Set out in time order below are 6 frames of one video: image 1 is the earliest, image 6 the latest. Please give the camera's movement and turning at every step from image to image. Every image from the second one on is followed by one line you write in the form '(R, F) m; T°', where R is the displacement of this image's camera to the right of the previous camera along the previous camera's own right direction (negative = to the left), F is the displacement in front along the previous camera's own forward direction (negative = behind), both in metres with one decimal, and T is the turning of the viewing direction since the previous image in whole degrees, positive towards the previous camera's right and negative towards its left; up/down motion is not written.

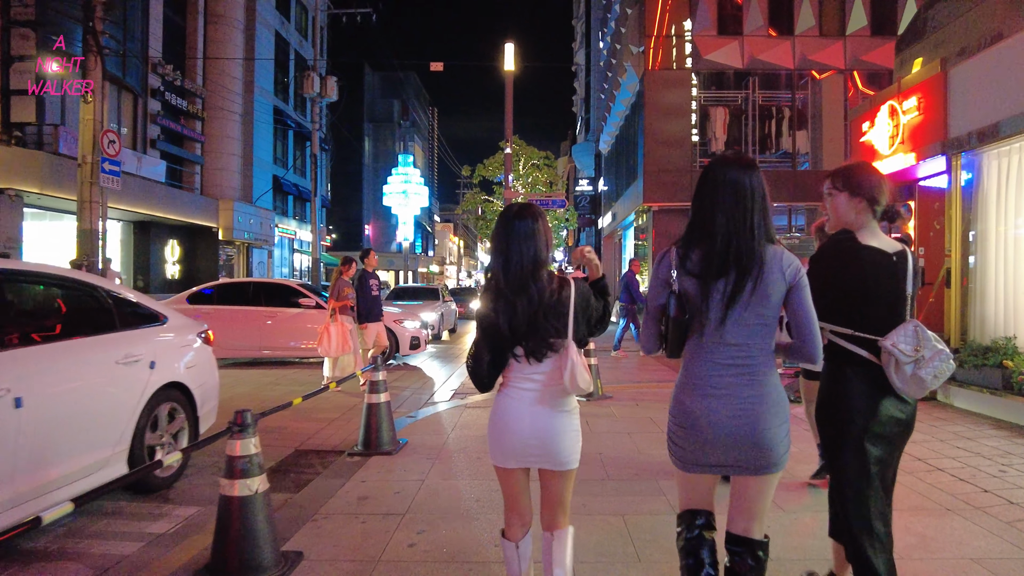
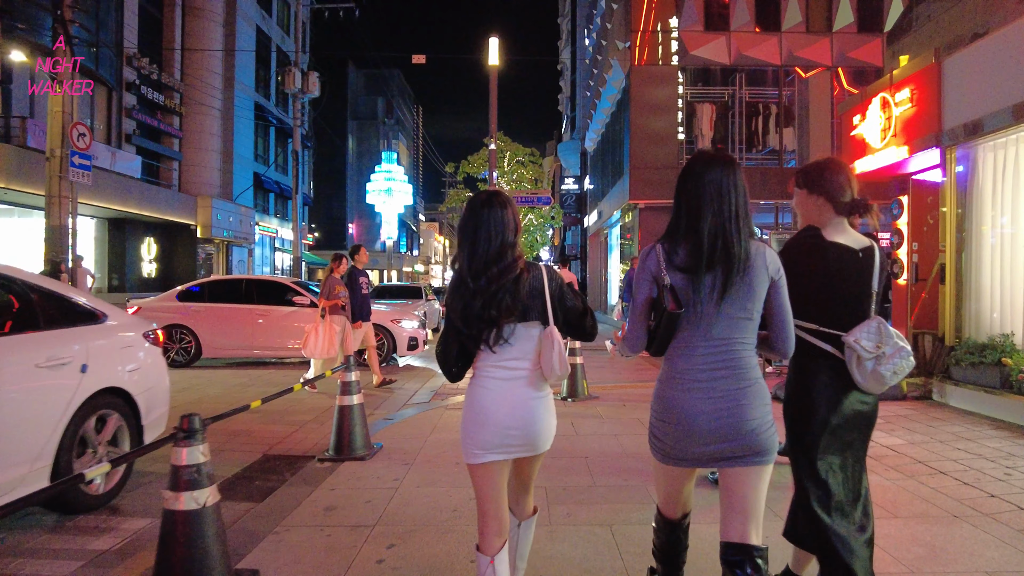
(0.0, +0.3) m; +1°
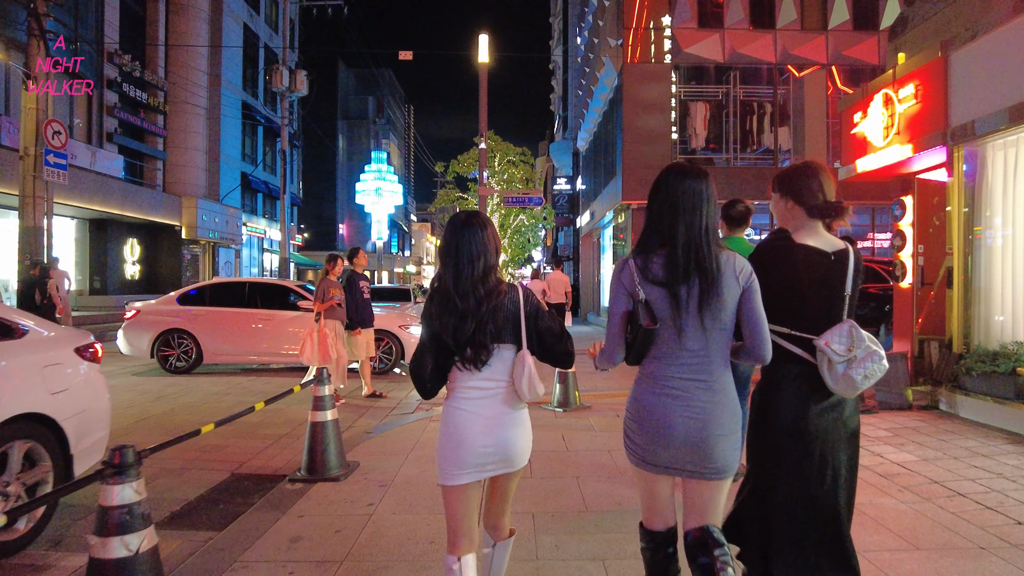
(+0.1, +0.4) m; +1°
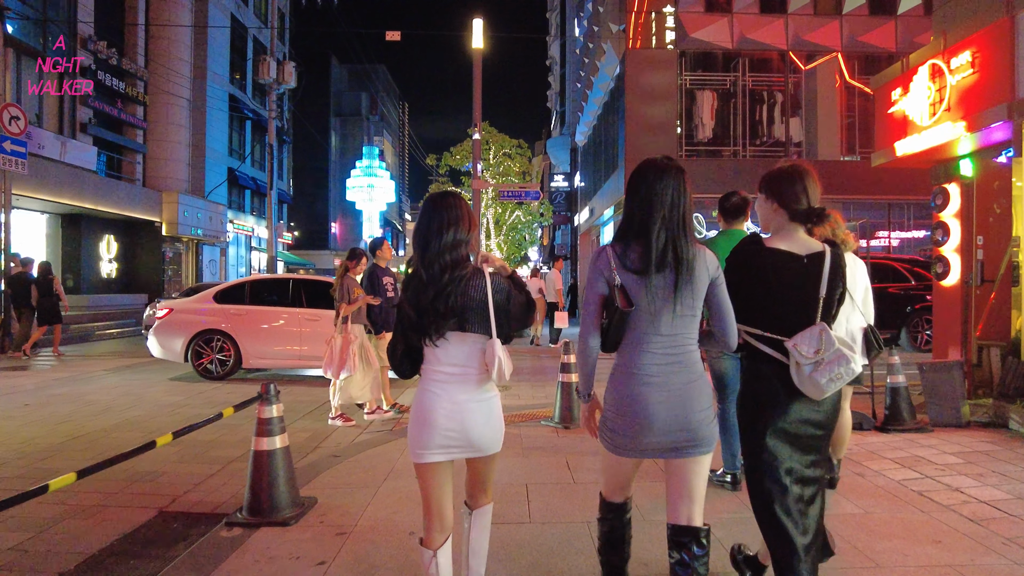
(0.0, +1.0) m; 0°
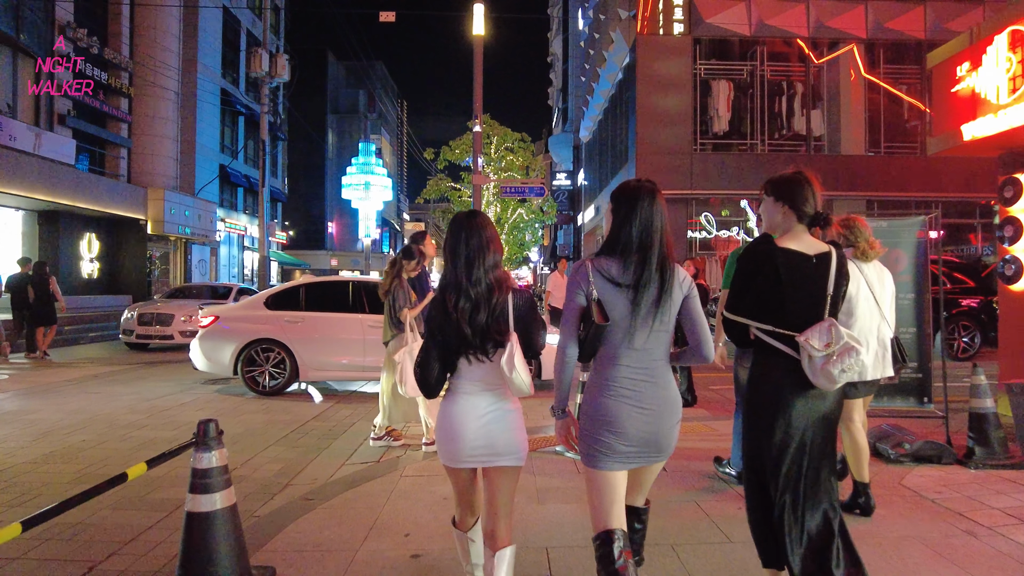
(-0.1, +1.0) m; 0°
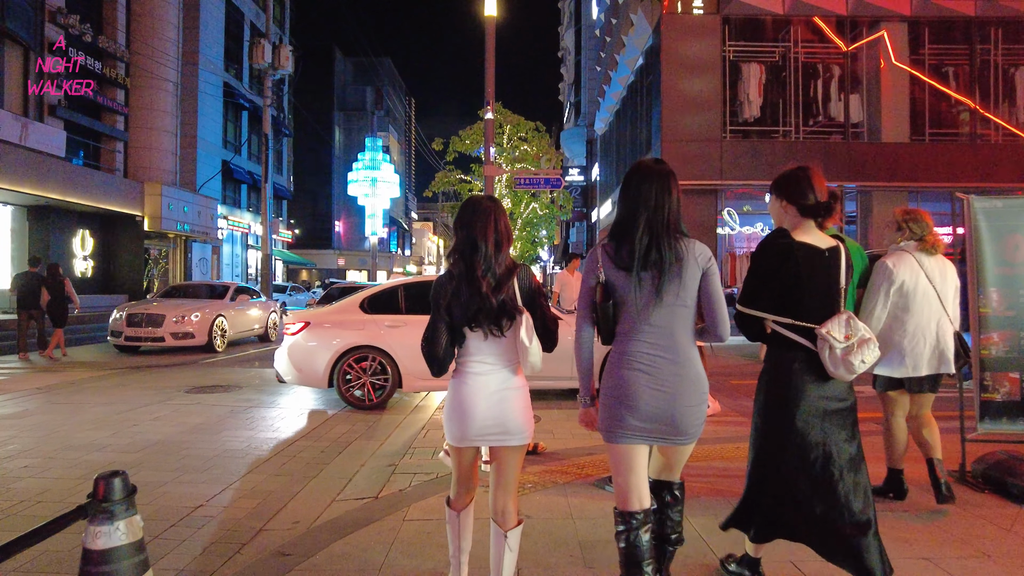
(-0.1, +1.1) m; -1°
